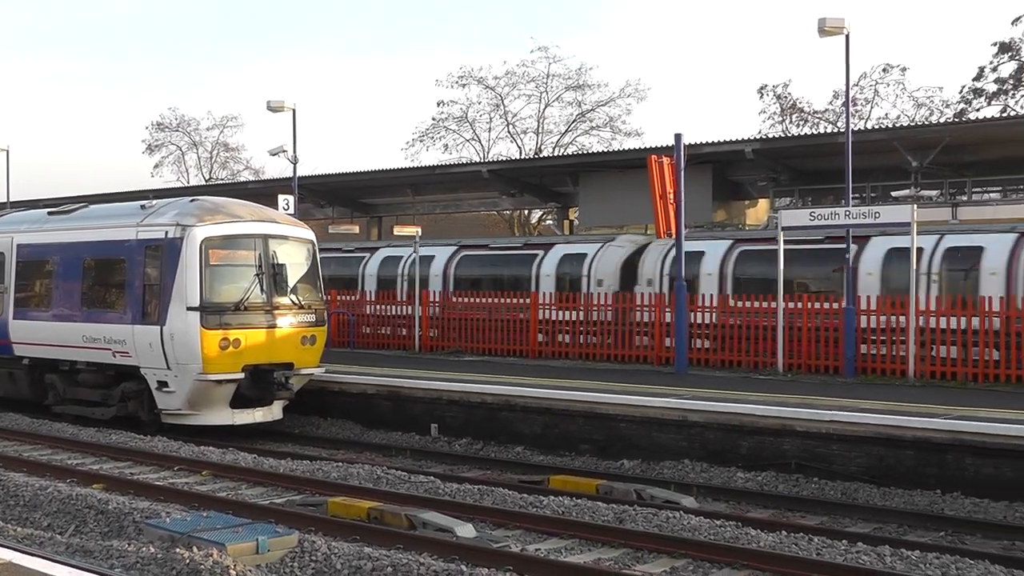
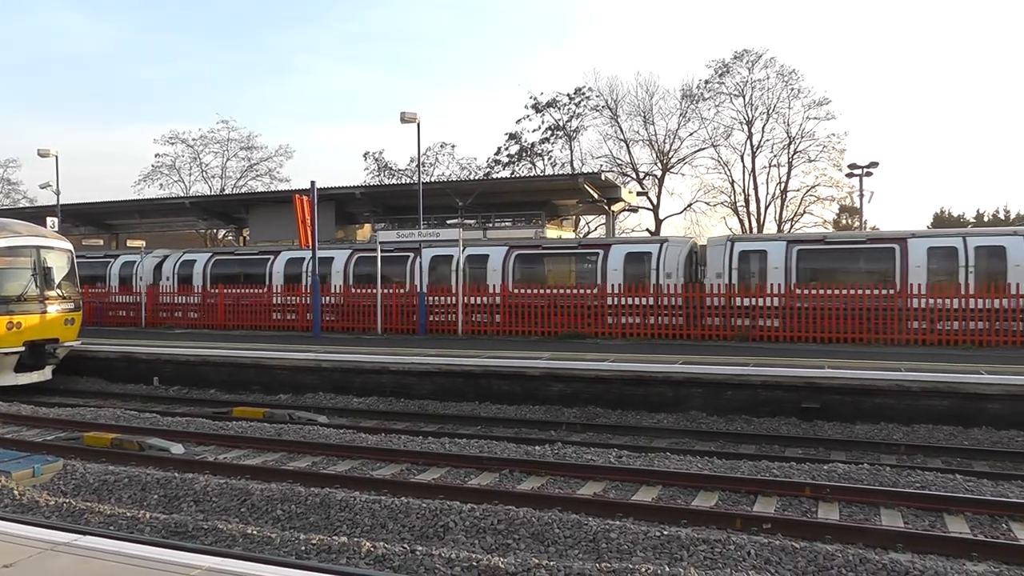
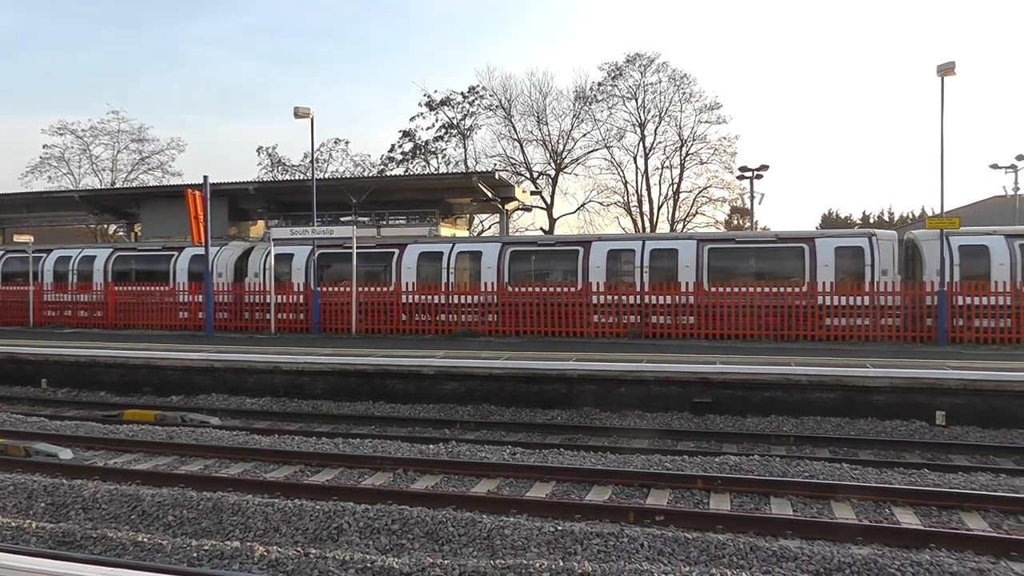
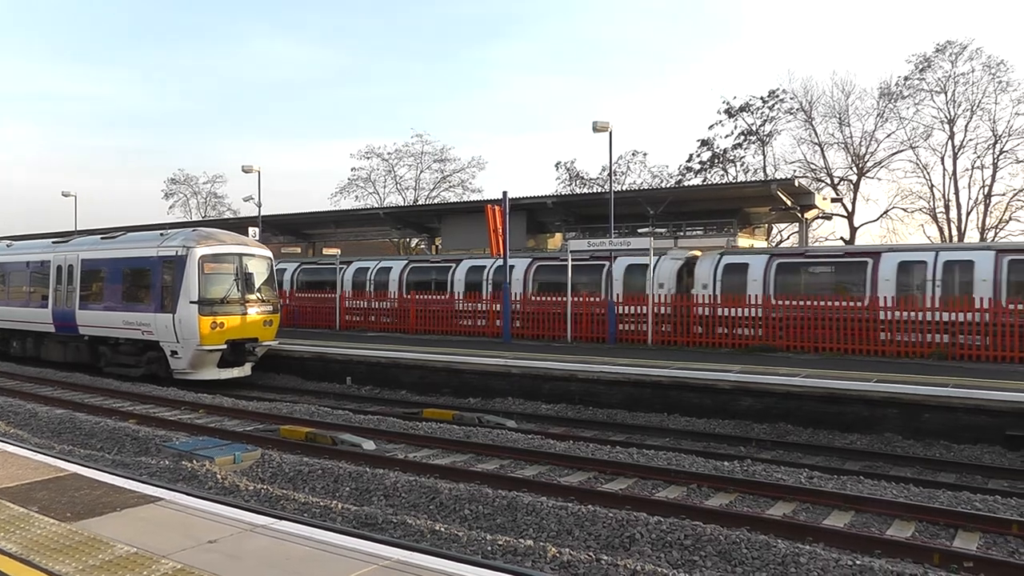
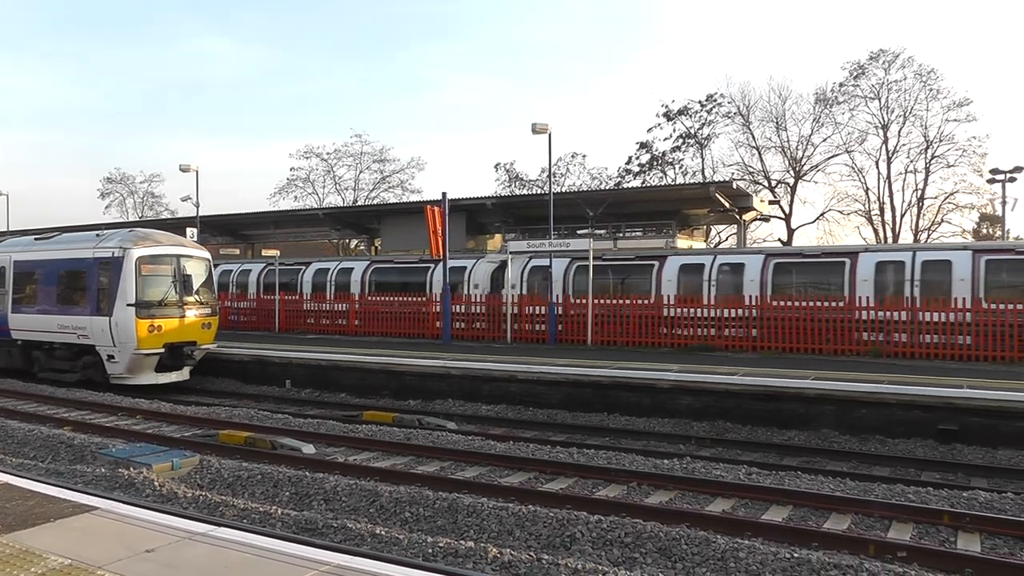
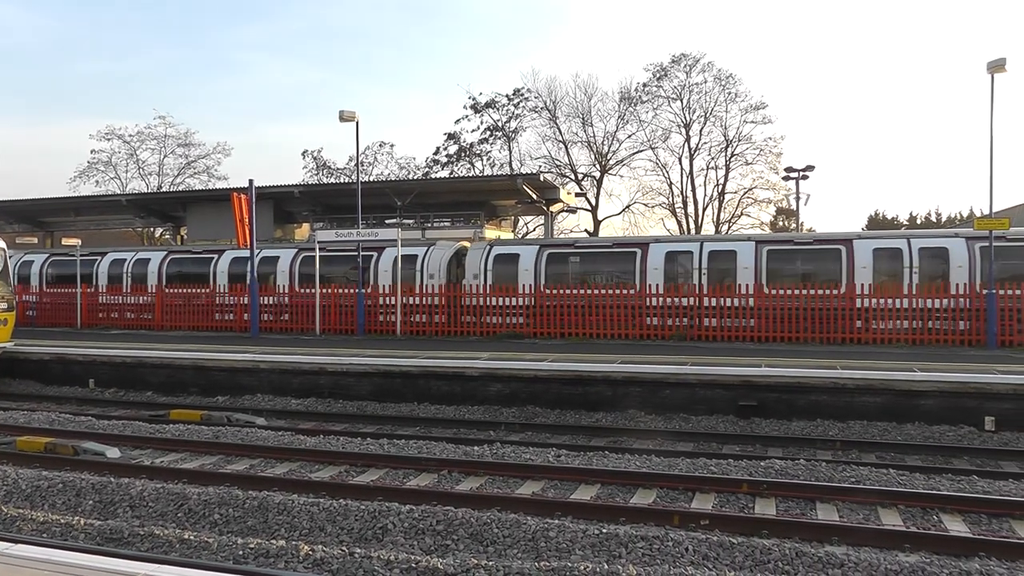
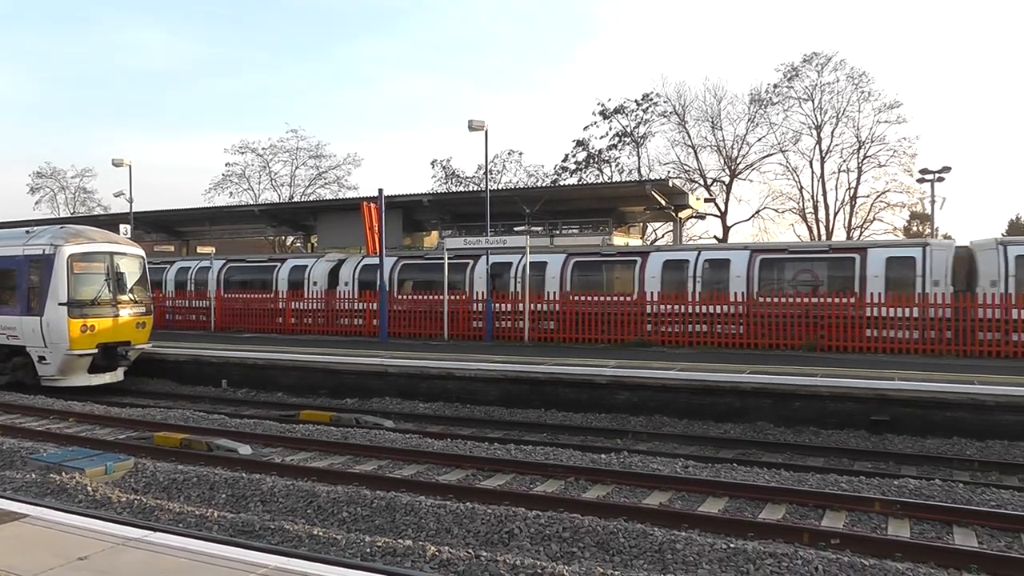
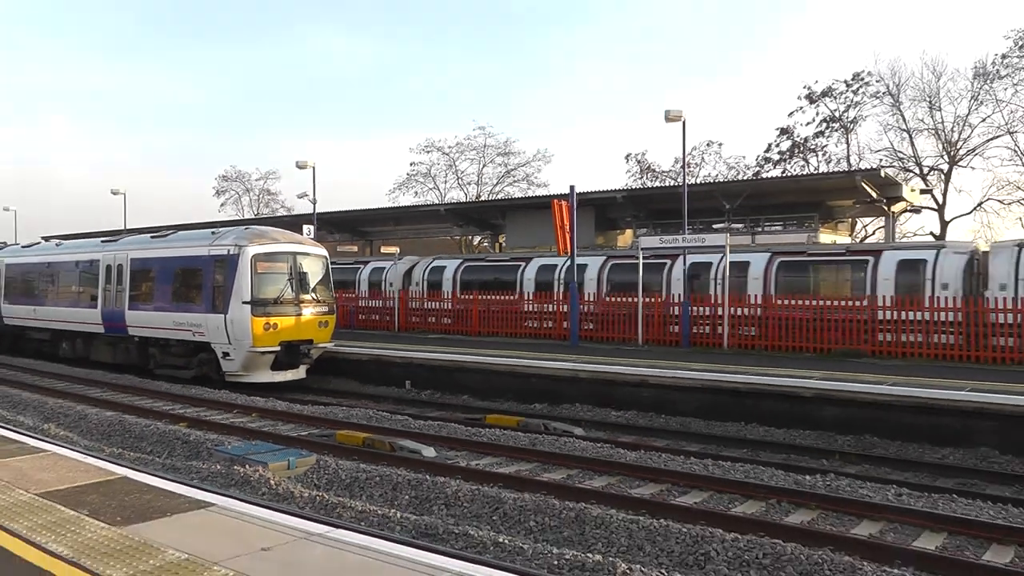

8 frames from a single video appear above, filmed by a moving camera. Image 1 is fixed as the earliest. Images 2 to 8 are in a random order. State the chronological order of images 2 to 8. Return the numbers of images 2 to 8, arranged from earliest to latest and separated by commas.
8, 4, 5, 7, 2, 6, 3
